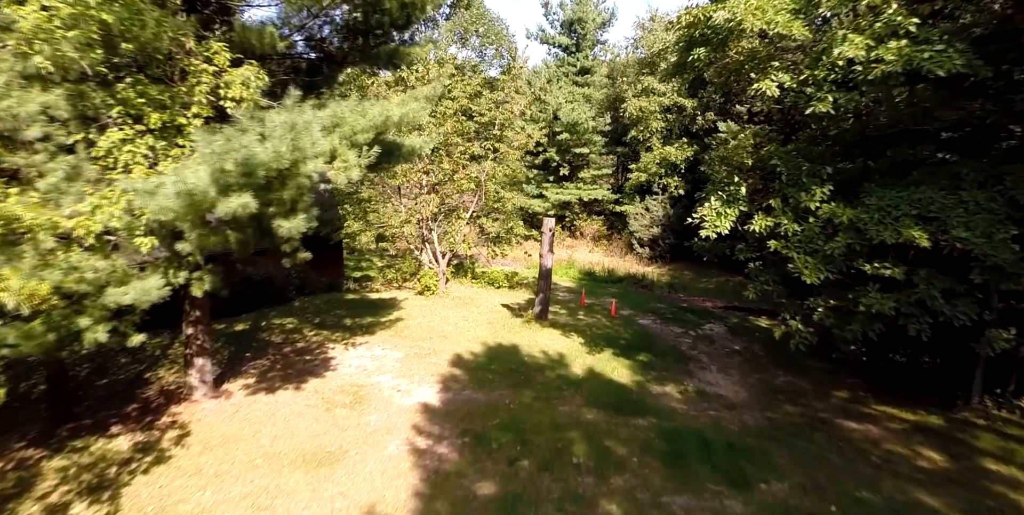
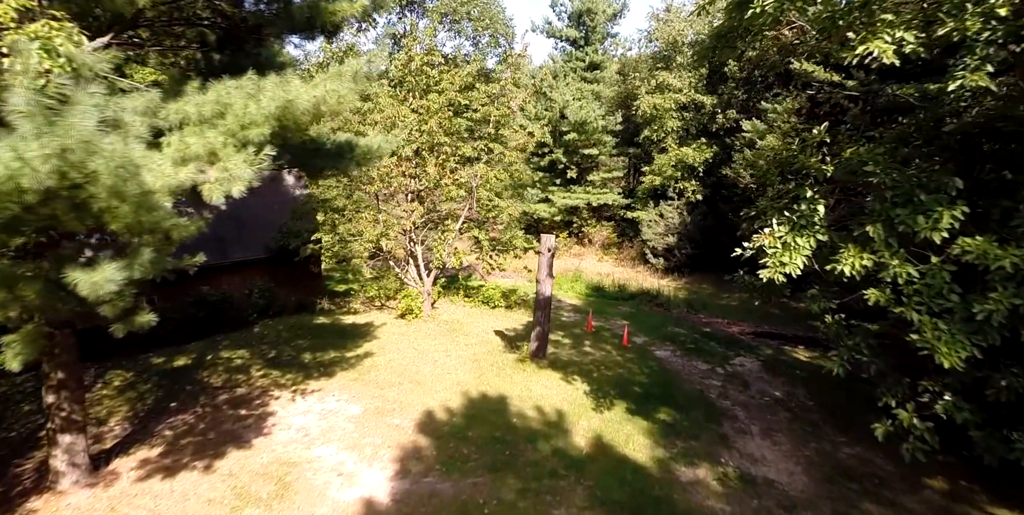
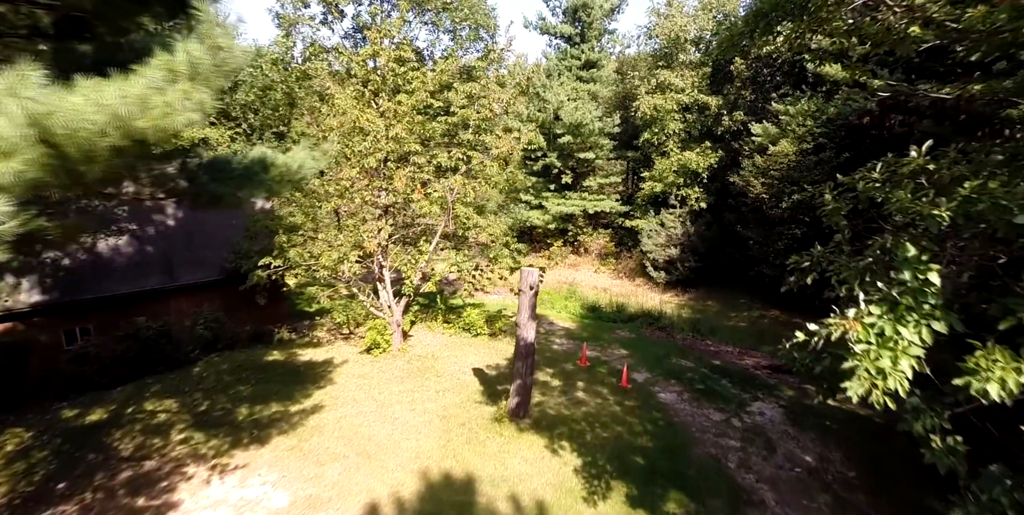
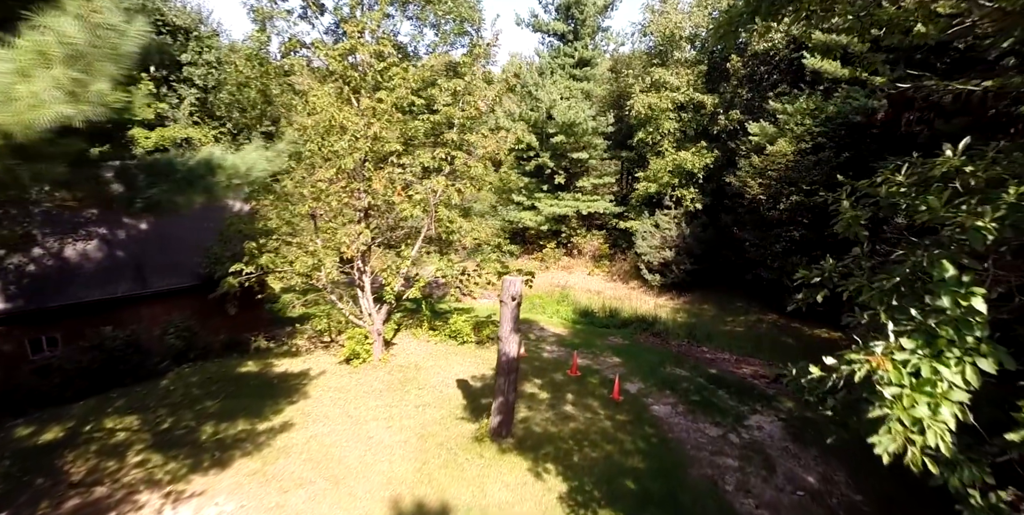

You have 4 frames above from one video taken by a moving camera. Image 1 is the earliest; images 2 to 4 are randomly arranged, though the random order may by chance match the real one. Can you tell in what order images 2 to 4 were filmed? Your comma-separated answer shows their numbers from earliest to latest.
2, 3, 4
